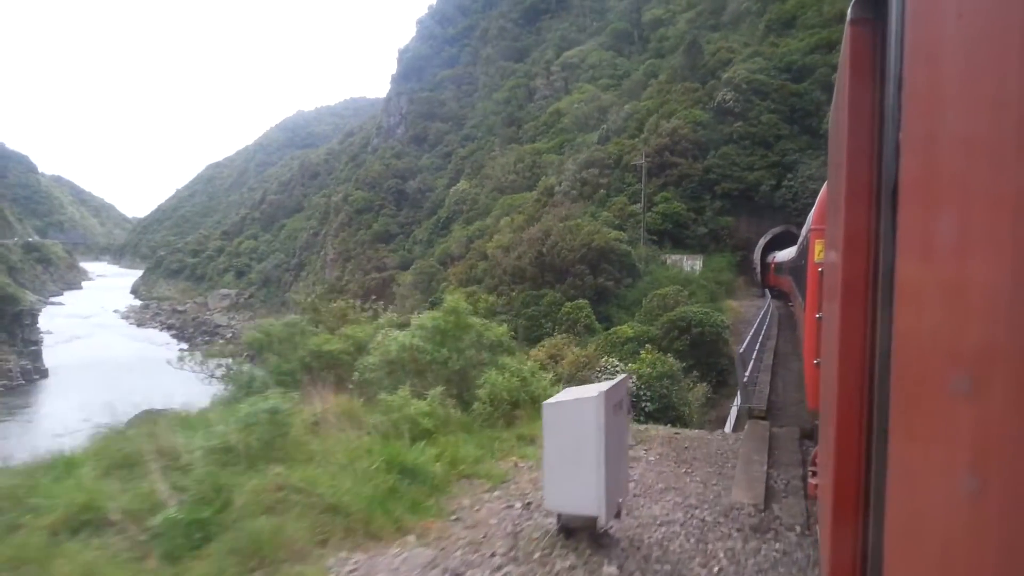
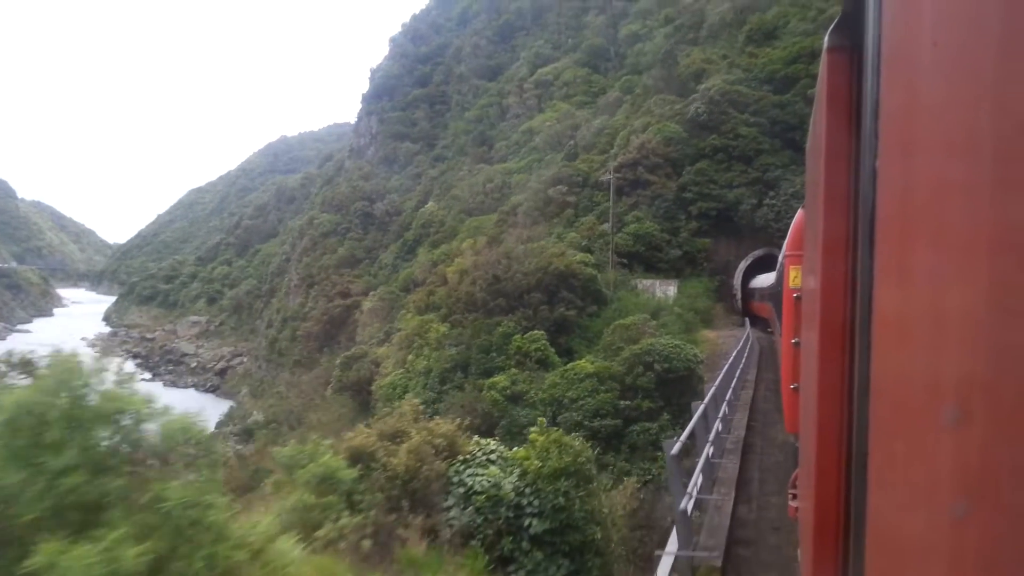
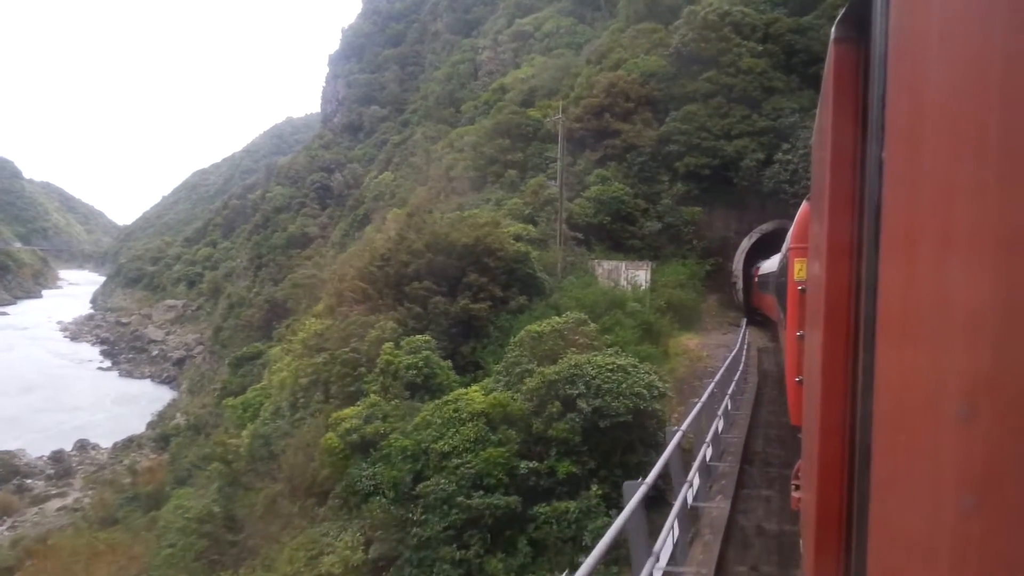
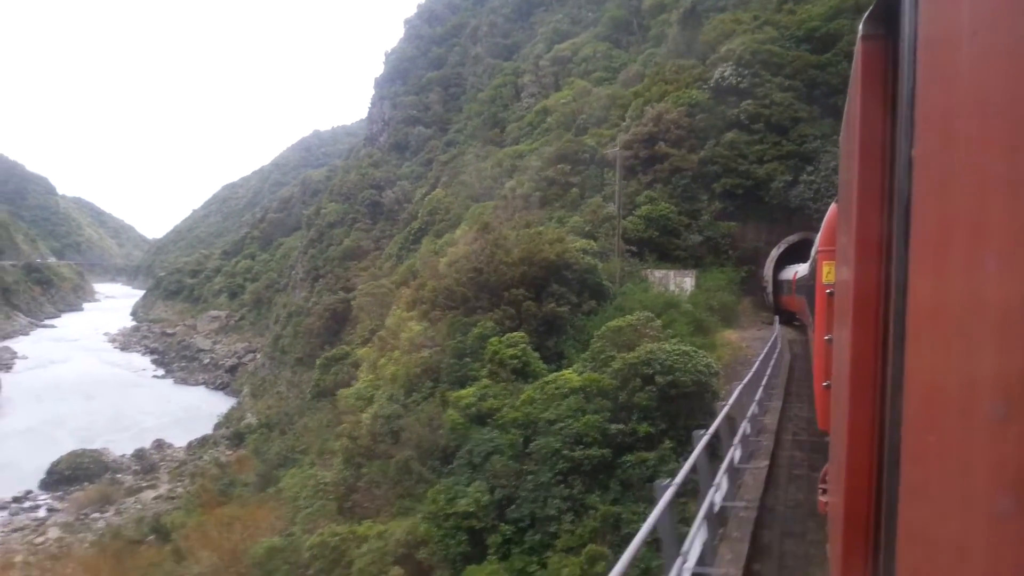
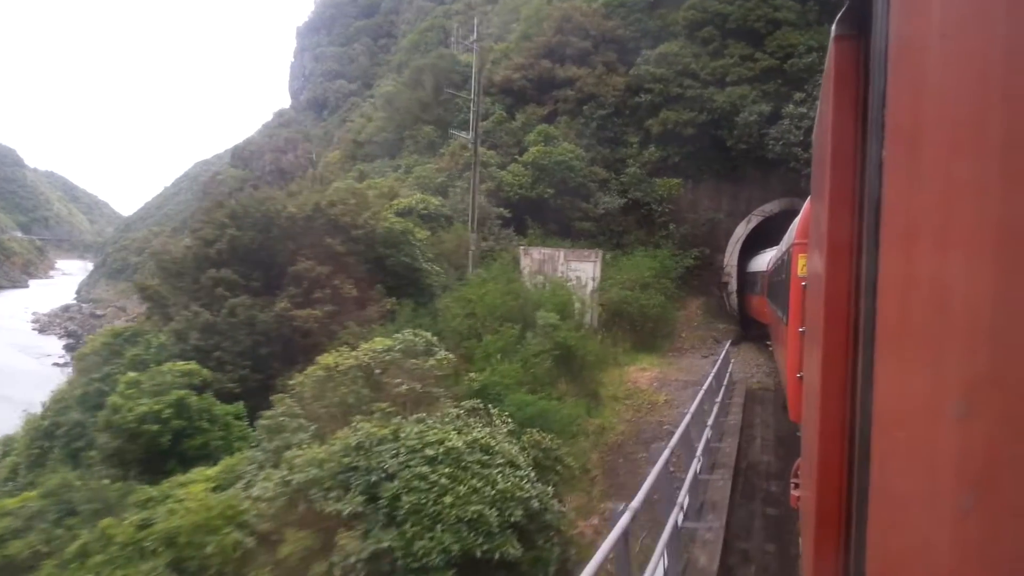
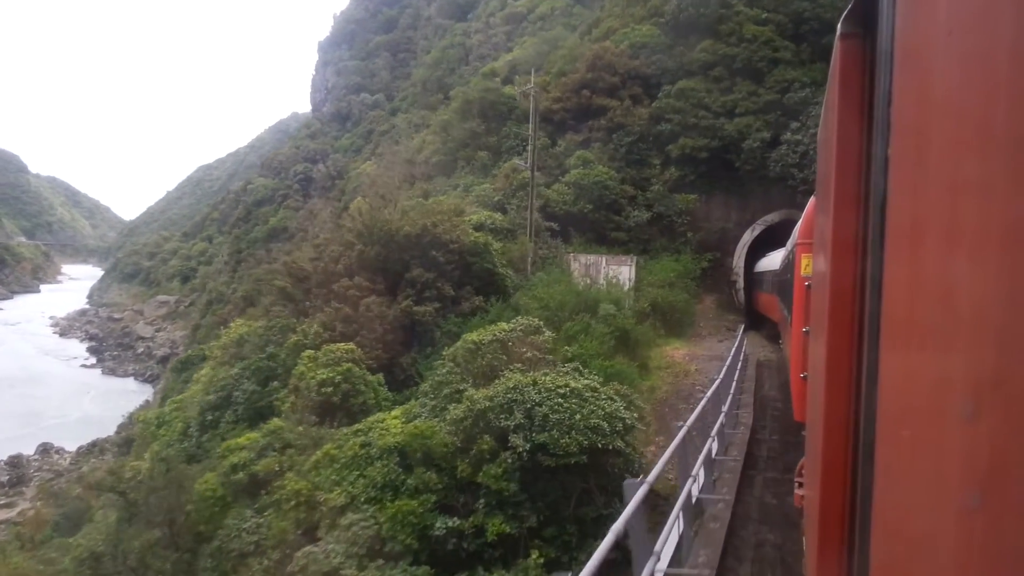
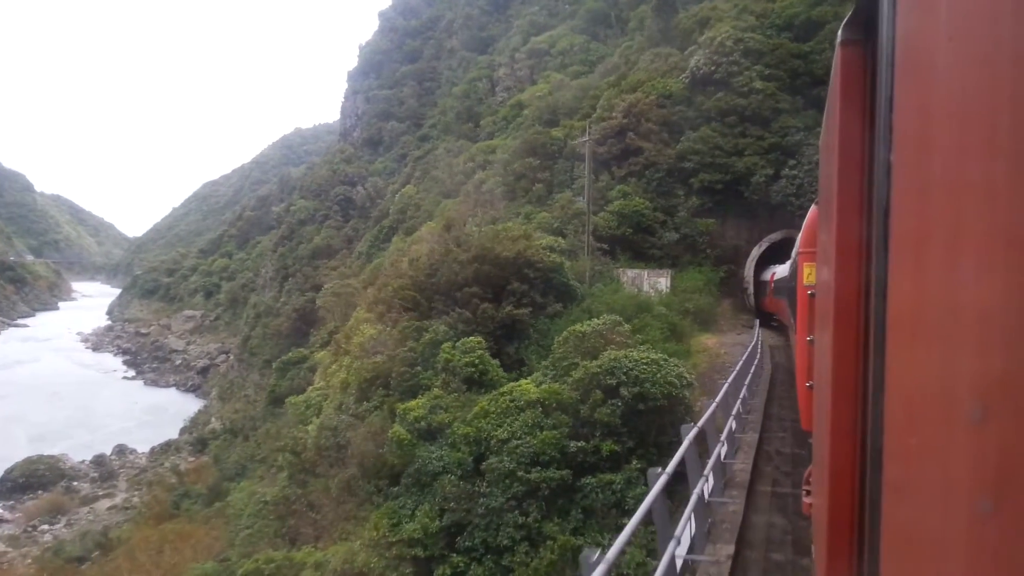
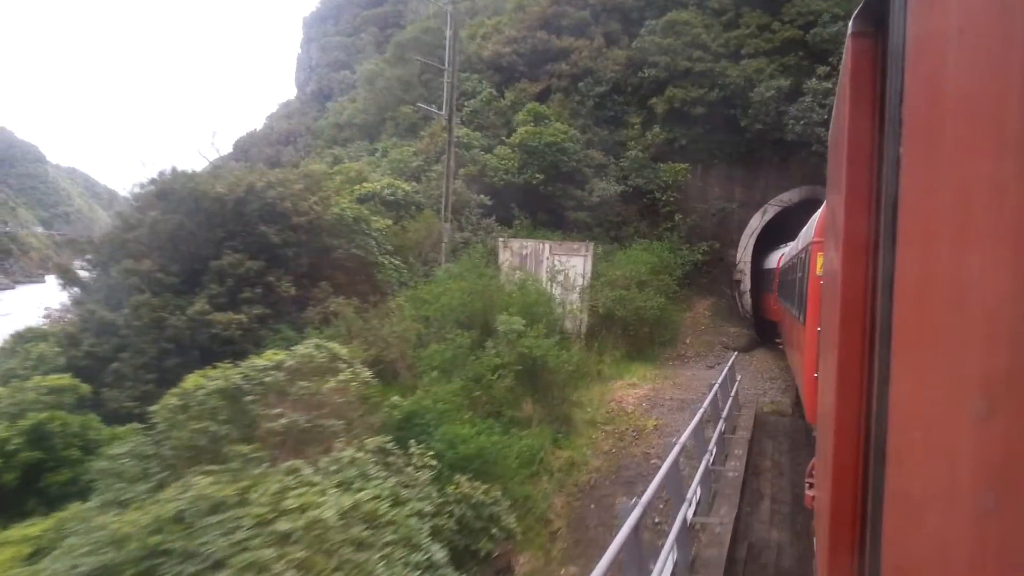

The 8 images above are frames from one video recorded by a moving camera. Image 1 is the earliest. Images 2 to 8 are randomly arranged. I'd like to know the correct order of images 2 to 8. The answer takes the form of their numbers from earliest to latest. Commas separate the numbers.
2, 4, 7, 3, 6, 5, 8
